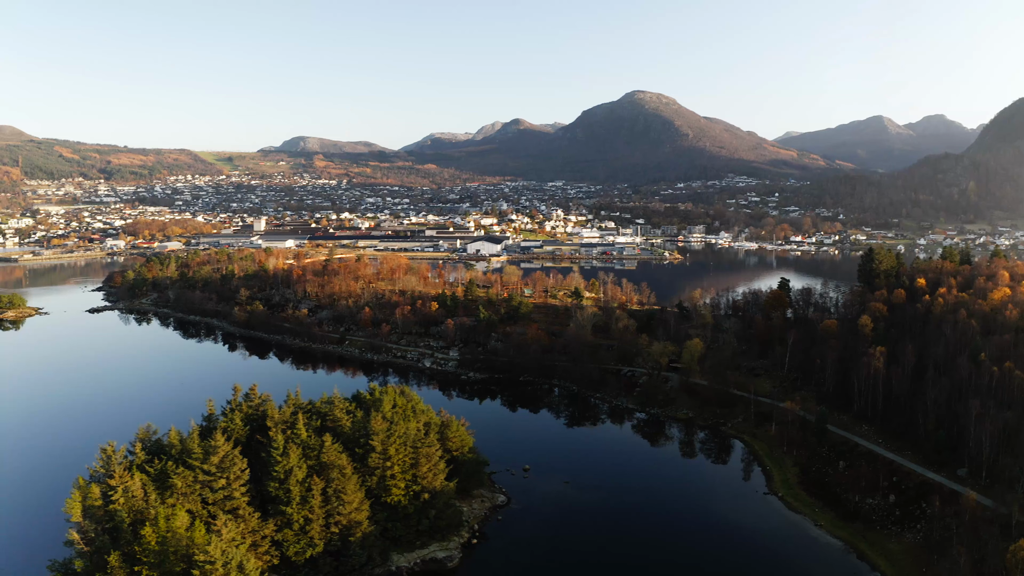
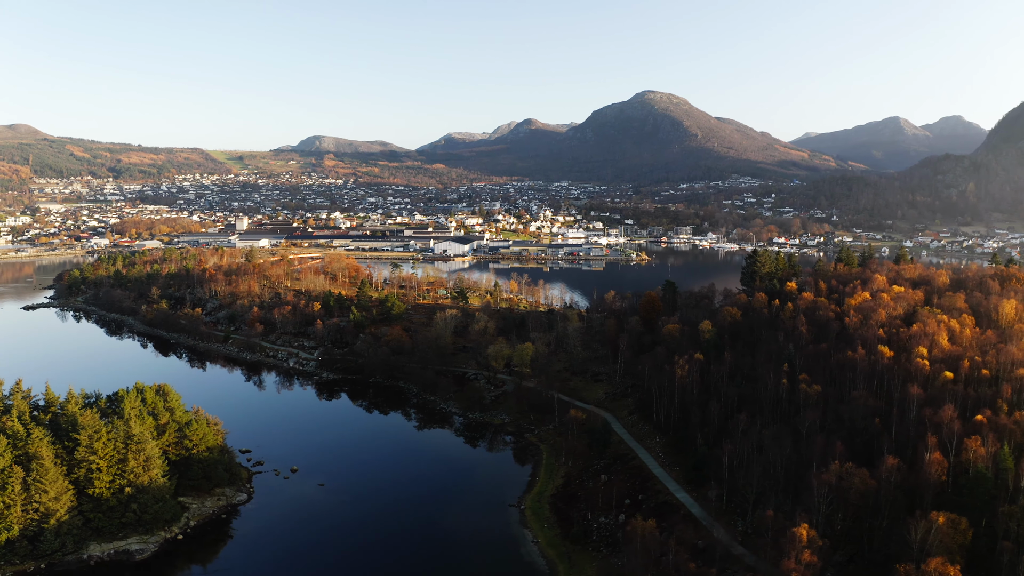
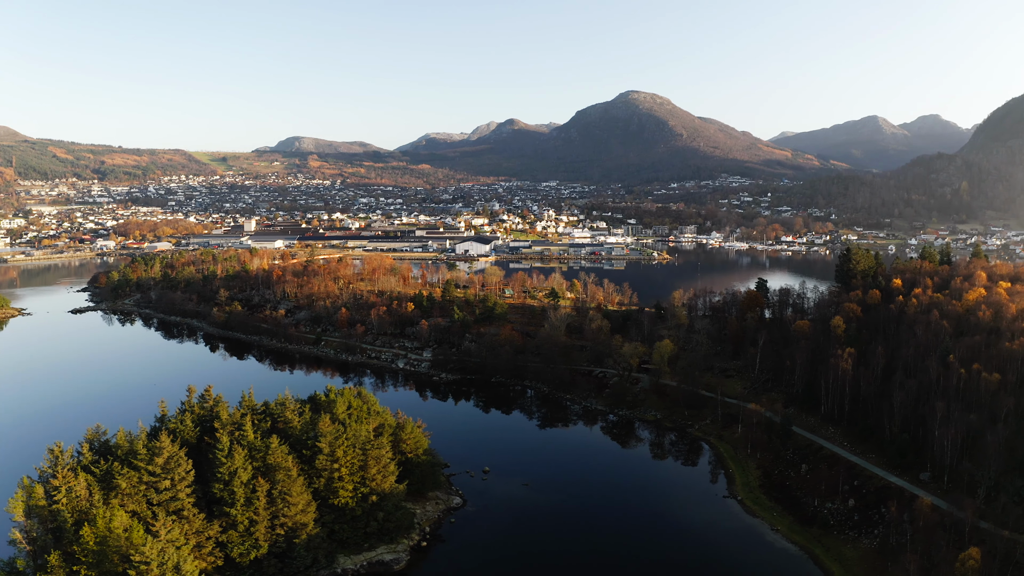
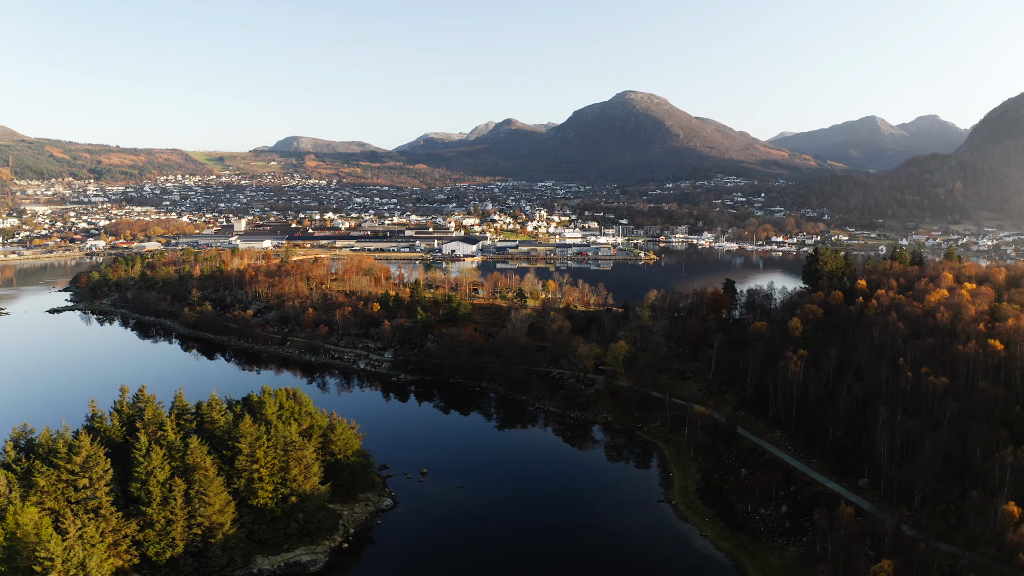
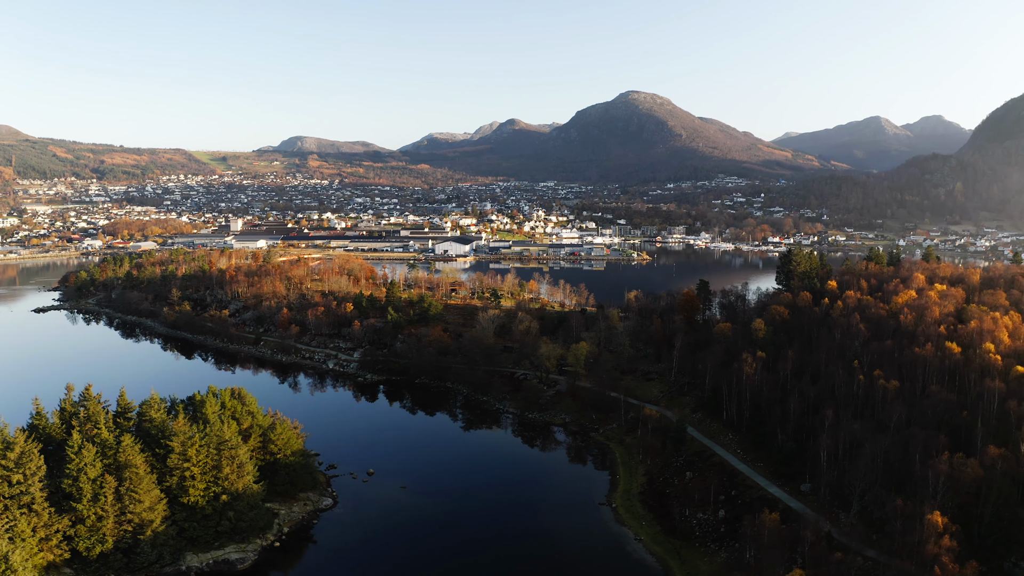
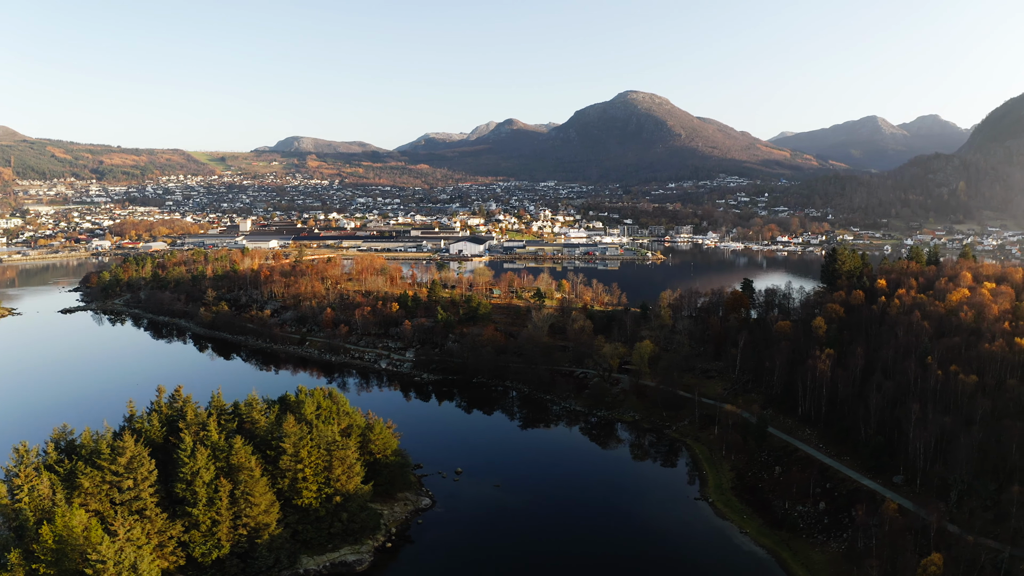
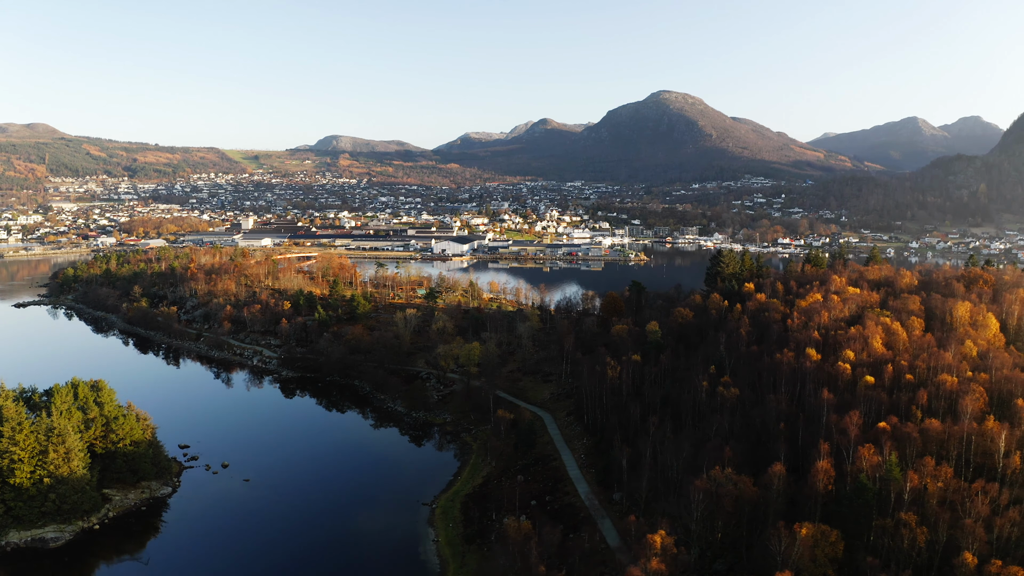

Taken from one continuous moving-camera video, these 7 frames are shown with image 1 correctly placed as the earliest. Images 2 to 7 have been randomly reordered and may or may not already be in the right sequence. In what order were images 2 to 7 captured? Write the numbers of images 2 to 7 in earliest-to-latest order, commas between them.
3, 6, 4, 5, 2, 7
